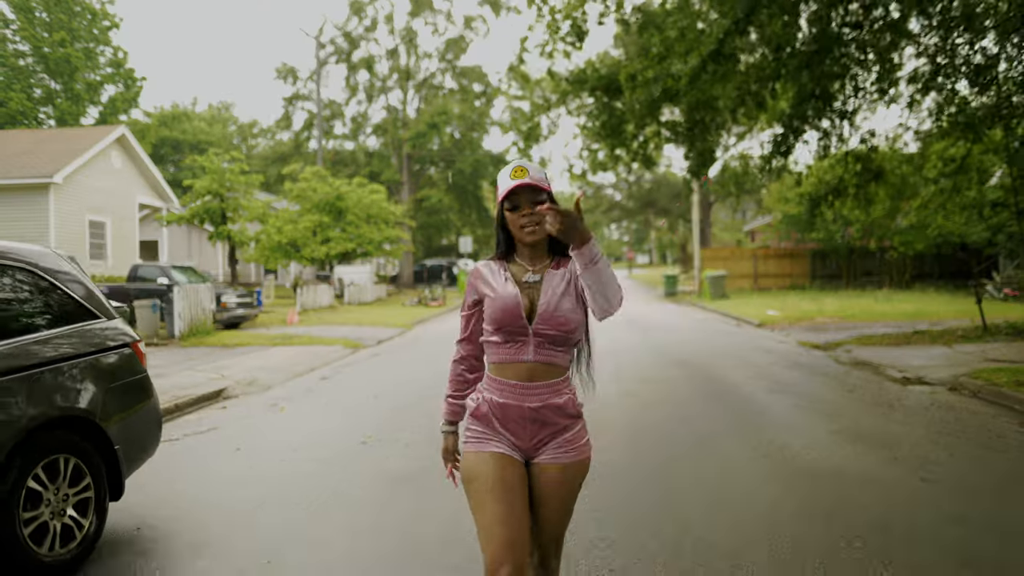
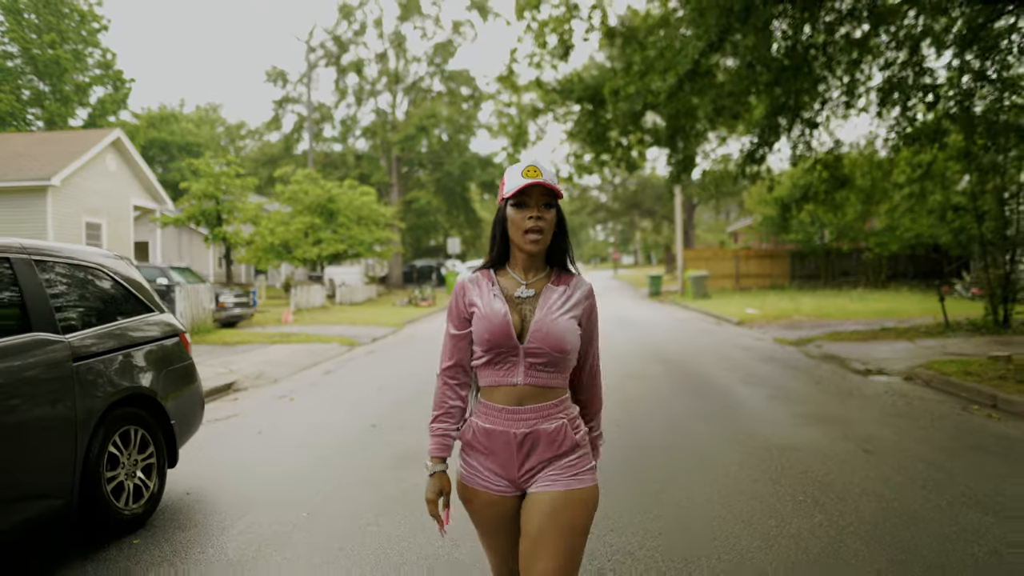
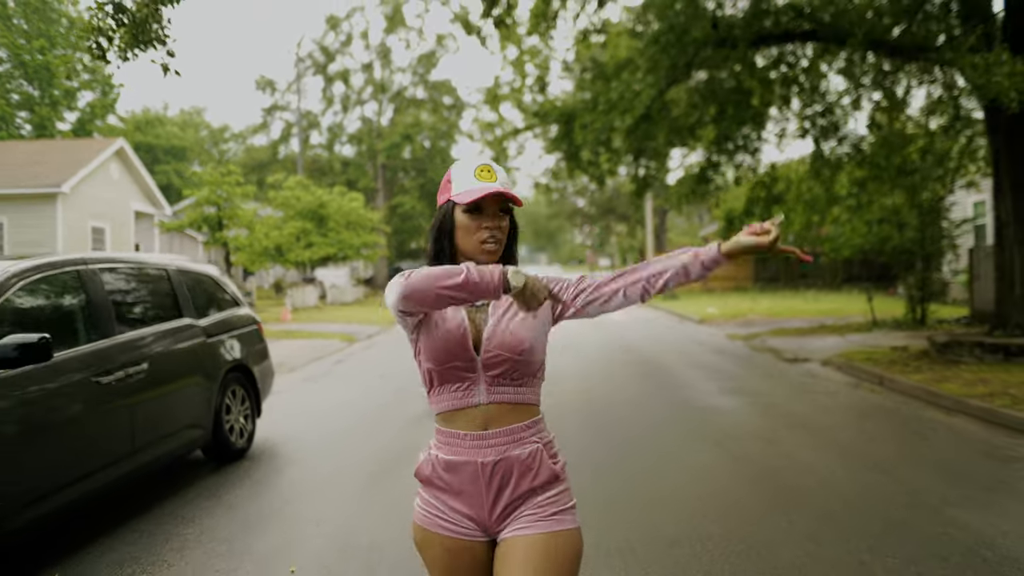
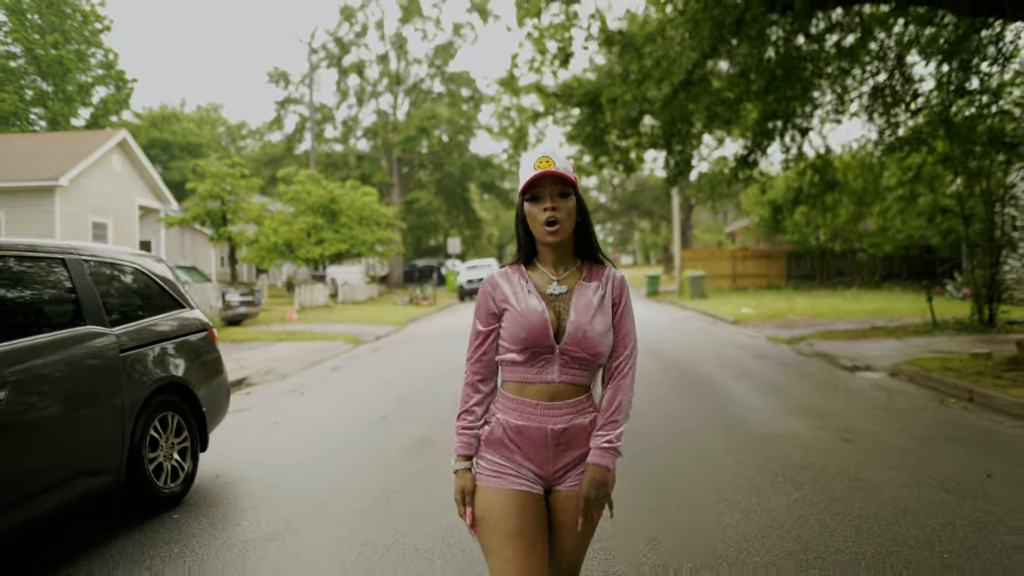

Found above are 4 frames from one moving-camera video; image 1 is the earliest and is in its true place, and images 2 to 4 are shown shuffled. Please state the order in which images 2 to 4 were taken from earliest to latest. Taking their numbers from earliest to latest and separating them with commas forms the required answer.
2, 4, 3
